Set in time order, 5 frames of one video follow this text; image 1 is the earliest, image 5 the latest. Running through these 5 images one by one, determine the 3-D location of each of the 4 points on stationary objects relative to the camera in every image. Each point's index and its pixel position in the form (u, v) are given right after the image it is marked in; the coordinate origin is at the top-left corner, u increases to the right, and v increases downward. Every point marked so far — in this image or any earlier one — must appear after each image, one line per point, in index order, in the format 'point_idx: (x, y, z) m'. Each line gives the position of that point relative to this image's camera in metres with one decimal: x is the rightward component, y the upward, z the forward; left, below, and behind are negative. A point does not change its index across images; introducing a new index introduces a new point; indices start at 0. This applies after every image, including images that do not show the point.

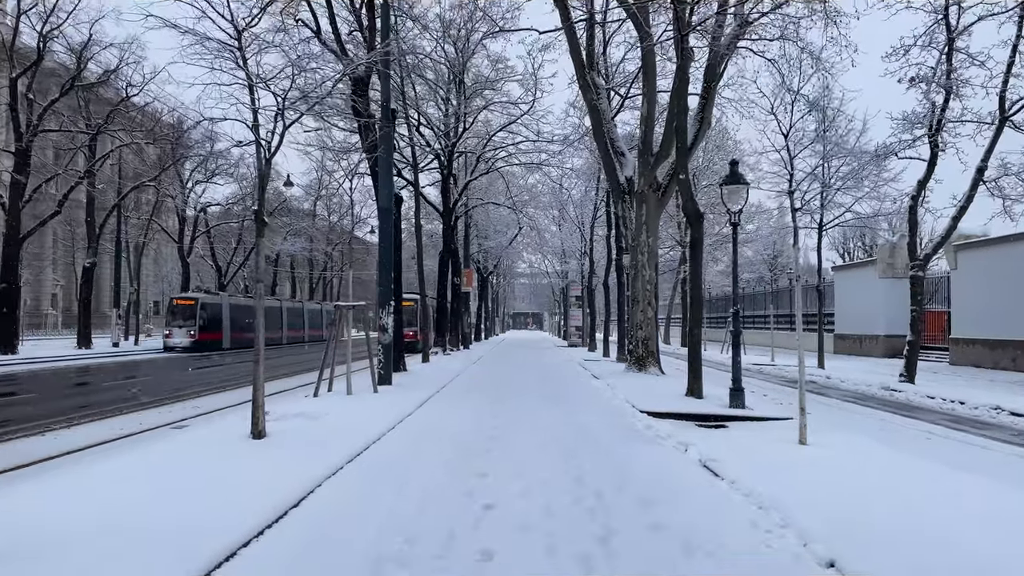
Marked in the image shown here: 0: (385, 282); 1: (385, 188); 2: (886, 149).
0: (-2.6, +0.1, +15.4) m
1: (-2.7, +2.1, +15.6) m
2: (+9.7, +3.6, +19.2) m
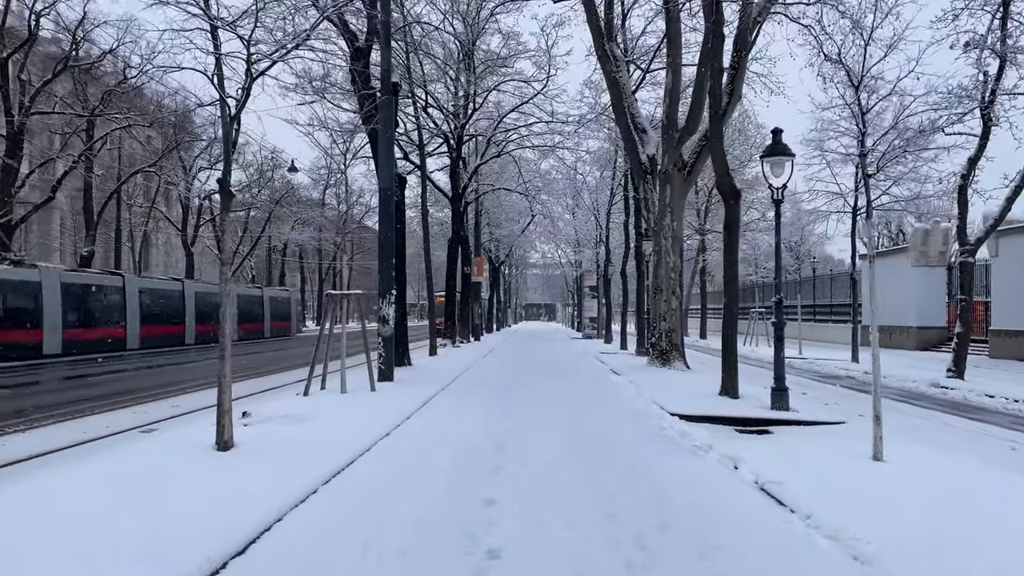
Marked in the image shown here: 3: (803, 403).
0: (-2.4, +0.4, +14.1) m
1: (-2.5, +2.4, +14.3) m
2: (+10.0, +3.9, +17.6) m
3: (+4.6, -1.8, +11.7) m
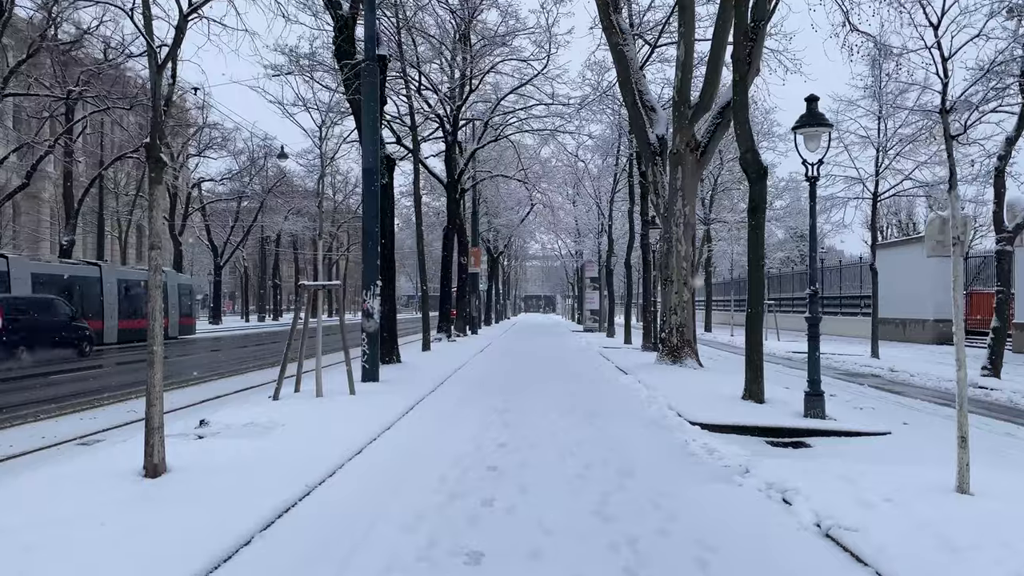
0: (-2.4, +0.5, +12.7) m
1: (-2.5, +2.5, +13.0) m
2: (+10.0, +4.1, +16.3) m
3: (+4.6, -1.7, +10.4) m
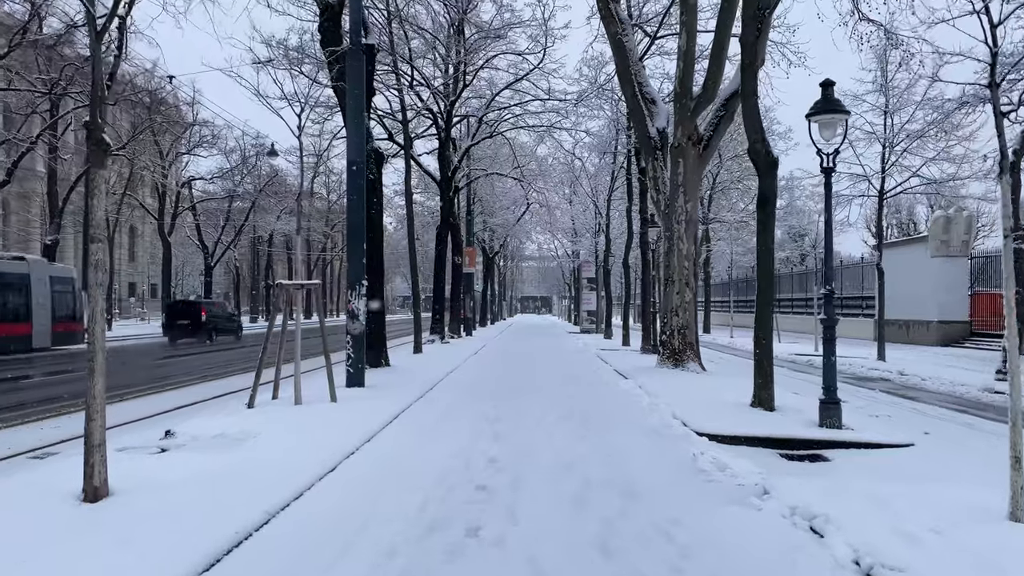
0: (-2.5, +0.5, +12.0) m
1: (-2.6, +2.5, +12.3) m
2: (+9.9, +4.1, +15.7) m
3: (+4.5, -1.7, +9.8) m
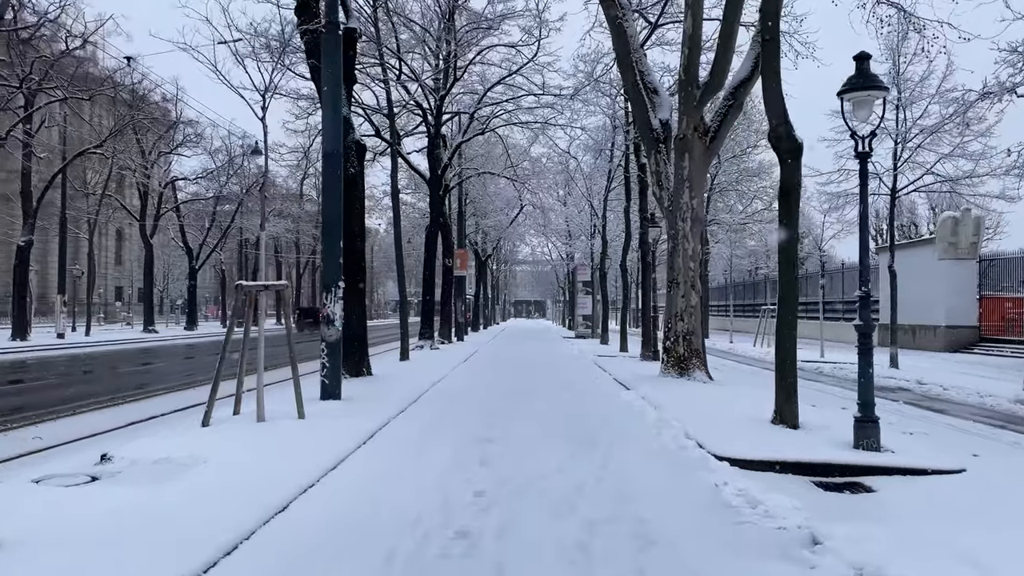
0: (-2.6, +0.5, +10.9) m
1: (-2.7, +2.5, +11.2) m
2: (+9.7, +4.0, +14.7) m
3: (+4.4, -1.7, +8.7) m
